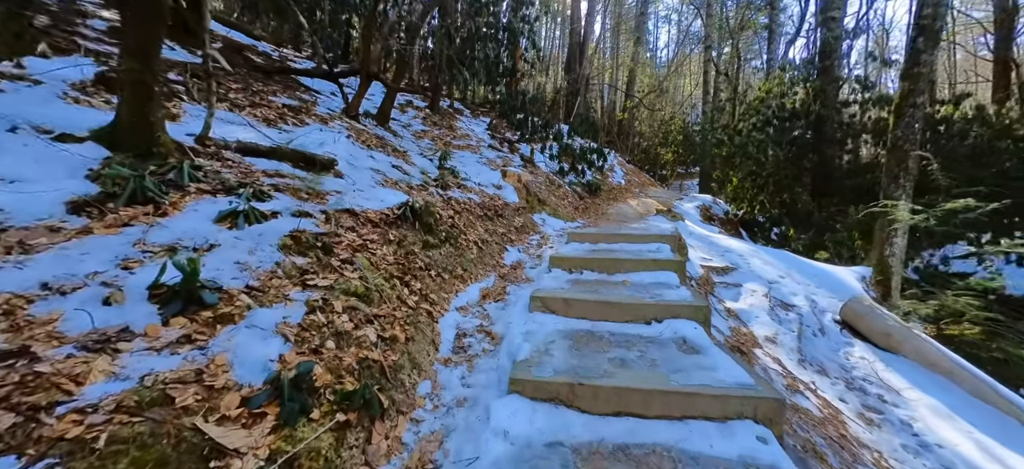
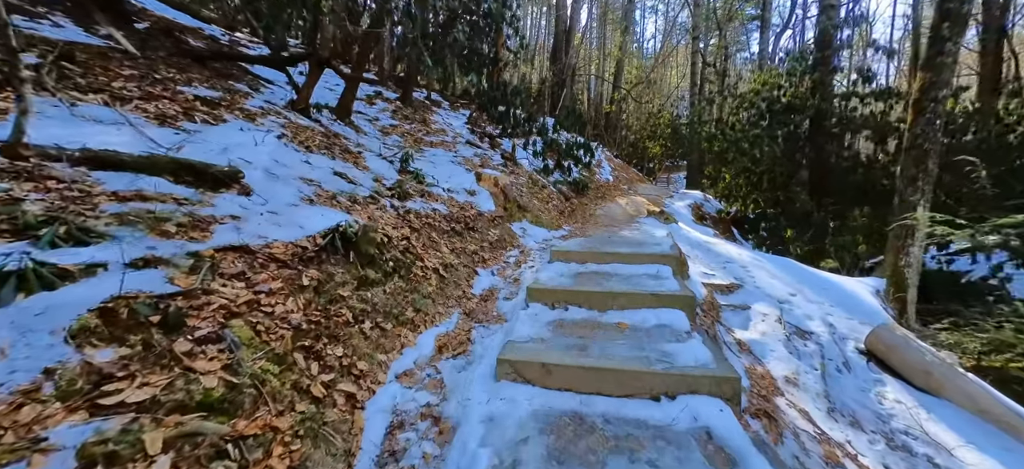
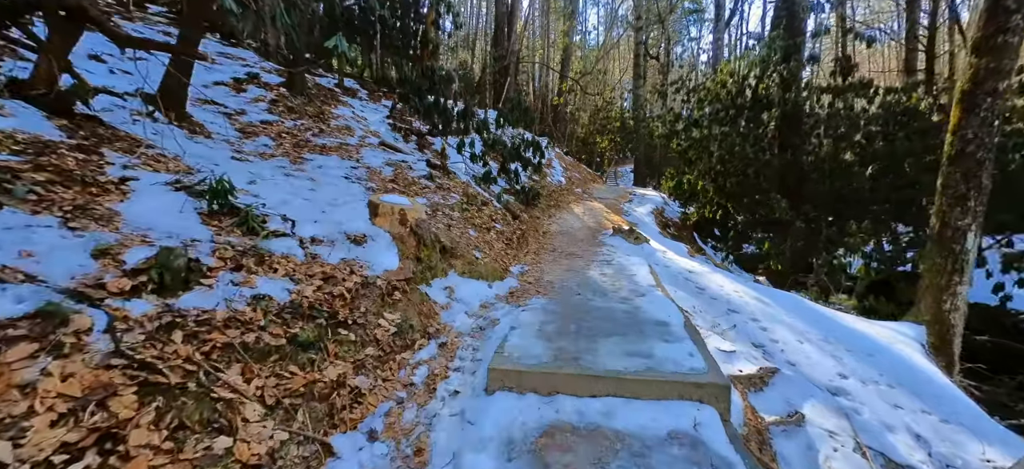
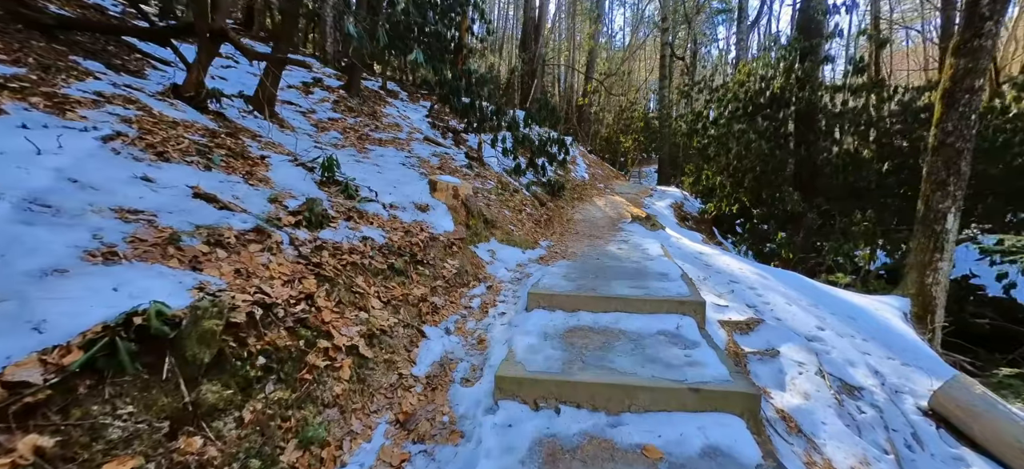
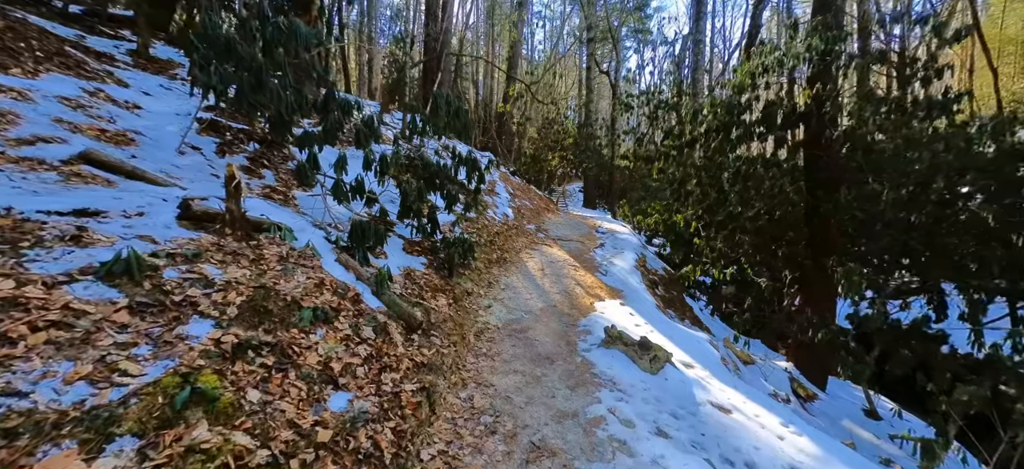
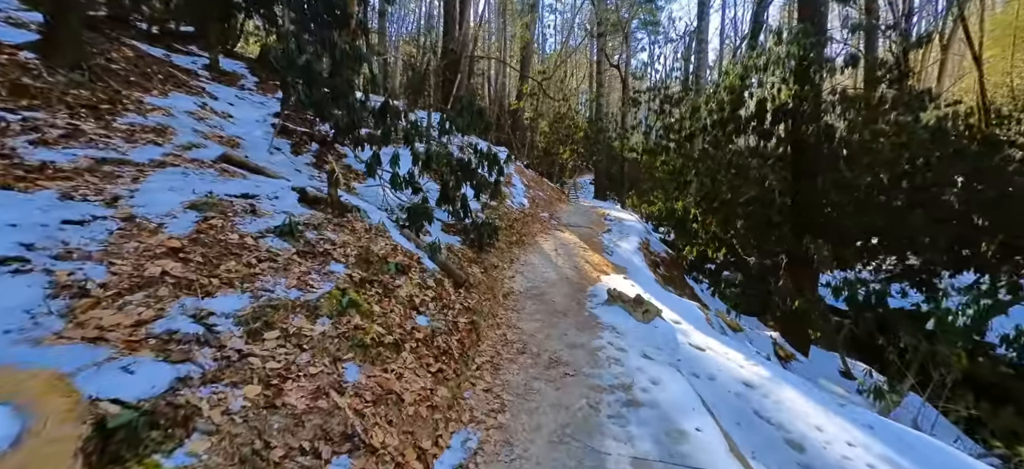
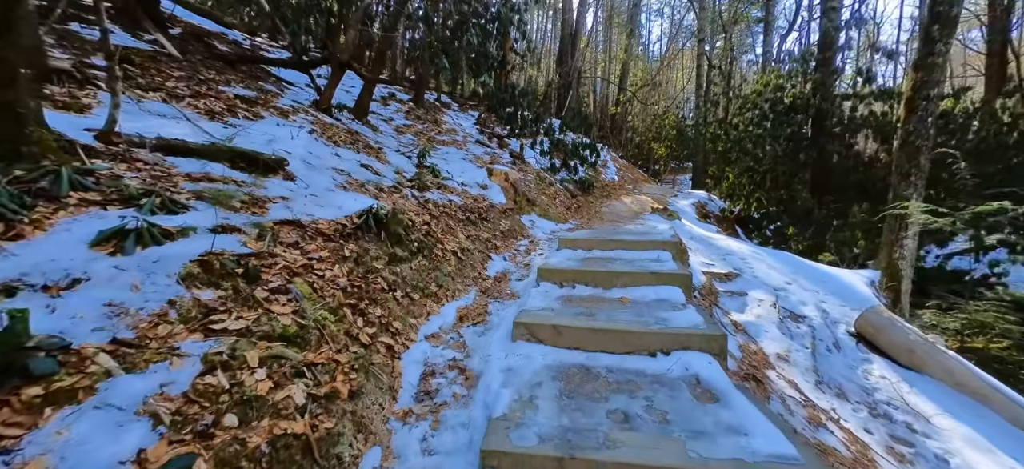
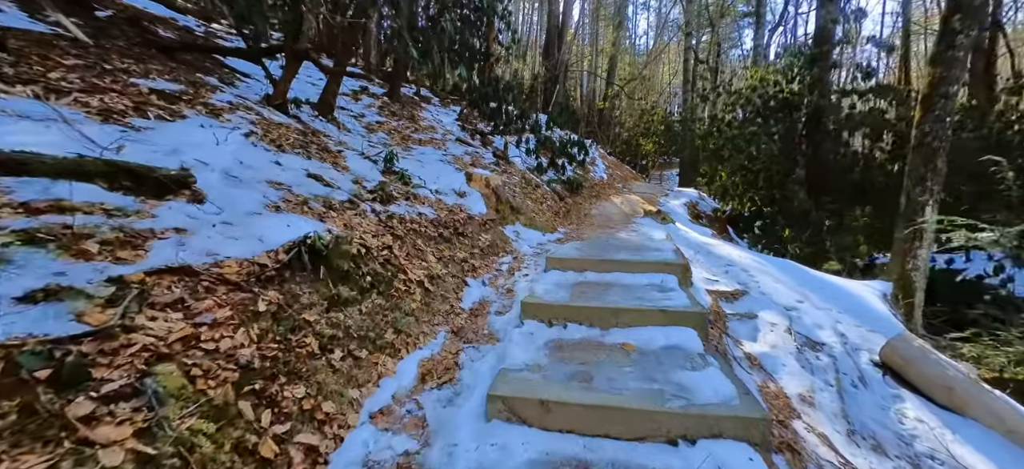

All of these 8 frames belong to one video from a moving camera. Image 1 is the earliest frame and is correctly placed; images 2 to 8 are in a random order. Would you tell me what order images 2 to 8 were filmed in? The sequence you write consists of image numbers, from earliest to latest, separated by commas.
7, 2, 8, 4, 3, 6, 5
